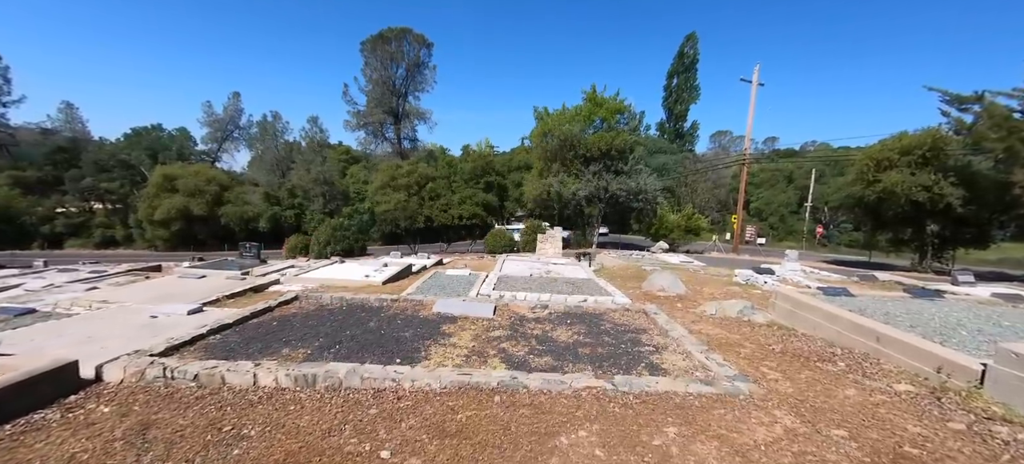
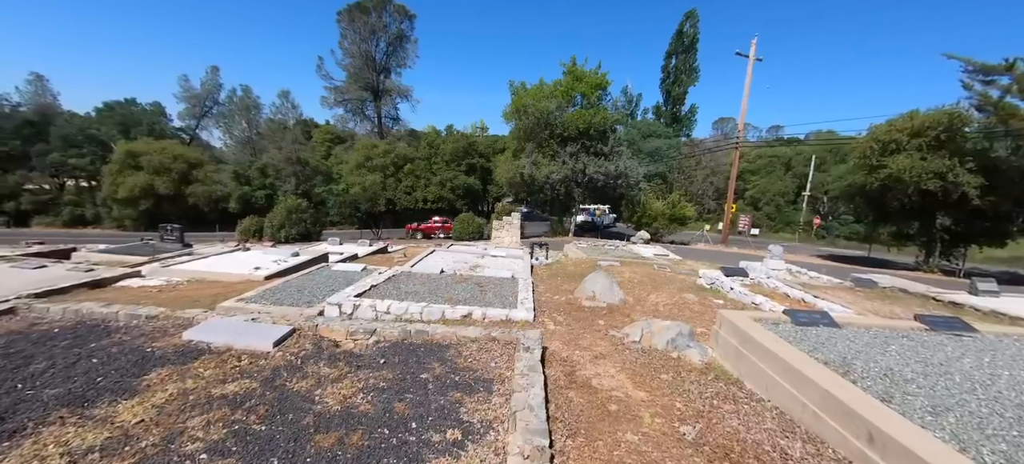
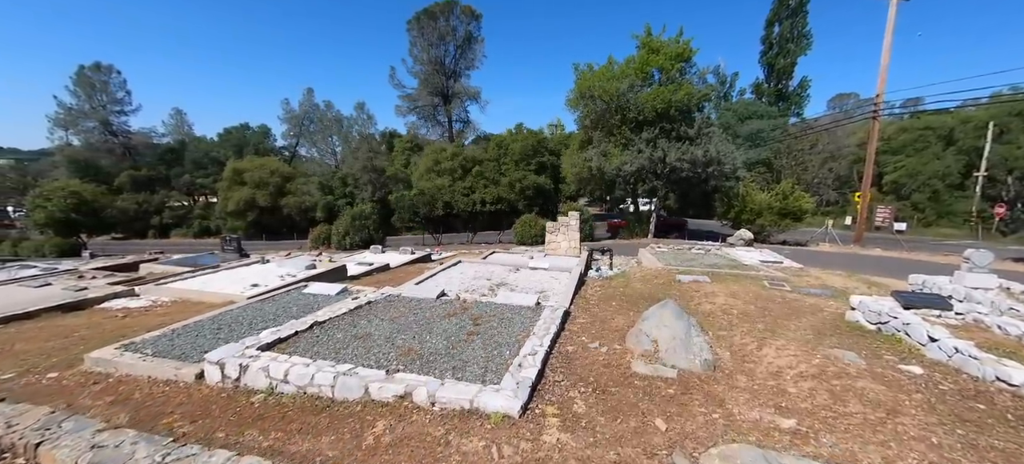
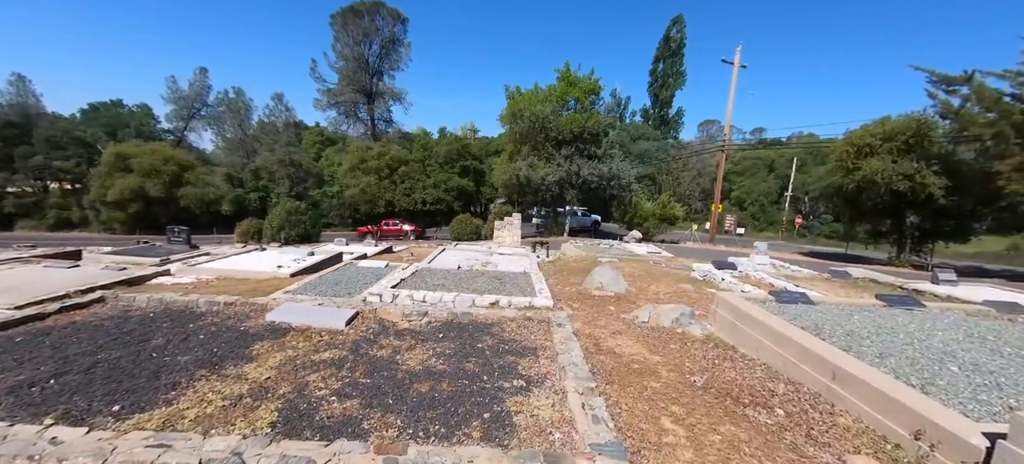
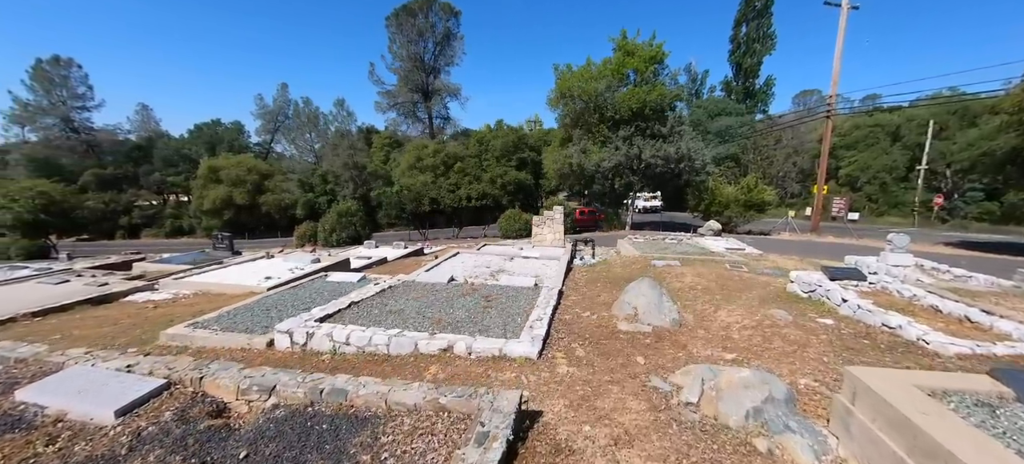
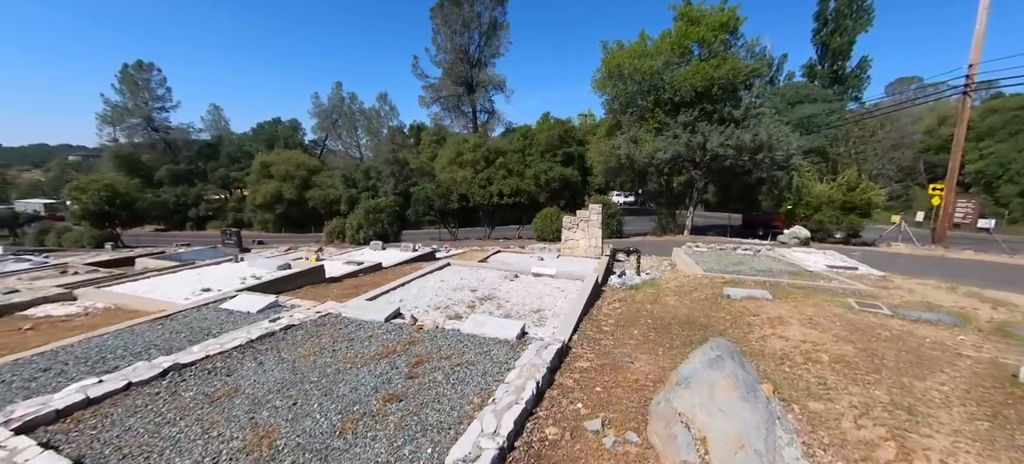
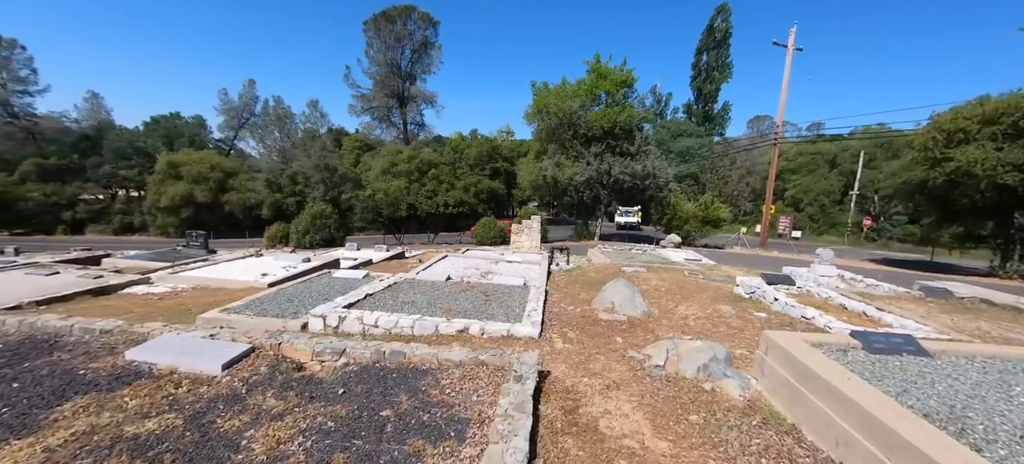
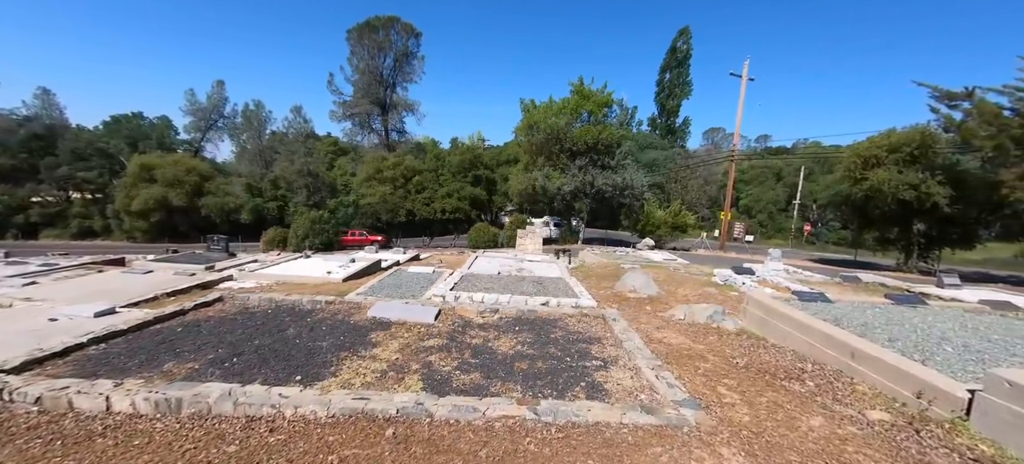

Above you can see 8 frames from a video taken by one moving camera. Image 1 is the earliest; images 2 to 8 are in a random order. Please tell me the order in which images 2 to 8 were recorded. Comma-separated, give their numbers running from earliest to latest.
8, 4, 2, 7, 5, 3, 6
